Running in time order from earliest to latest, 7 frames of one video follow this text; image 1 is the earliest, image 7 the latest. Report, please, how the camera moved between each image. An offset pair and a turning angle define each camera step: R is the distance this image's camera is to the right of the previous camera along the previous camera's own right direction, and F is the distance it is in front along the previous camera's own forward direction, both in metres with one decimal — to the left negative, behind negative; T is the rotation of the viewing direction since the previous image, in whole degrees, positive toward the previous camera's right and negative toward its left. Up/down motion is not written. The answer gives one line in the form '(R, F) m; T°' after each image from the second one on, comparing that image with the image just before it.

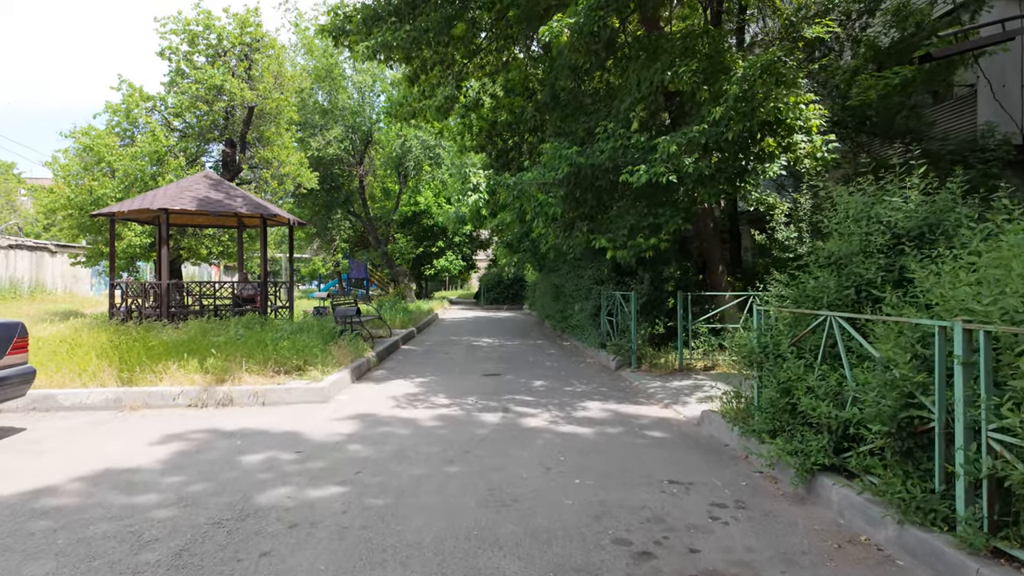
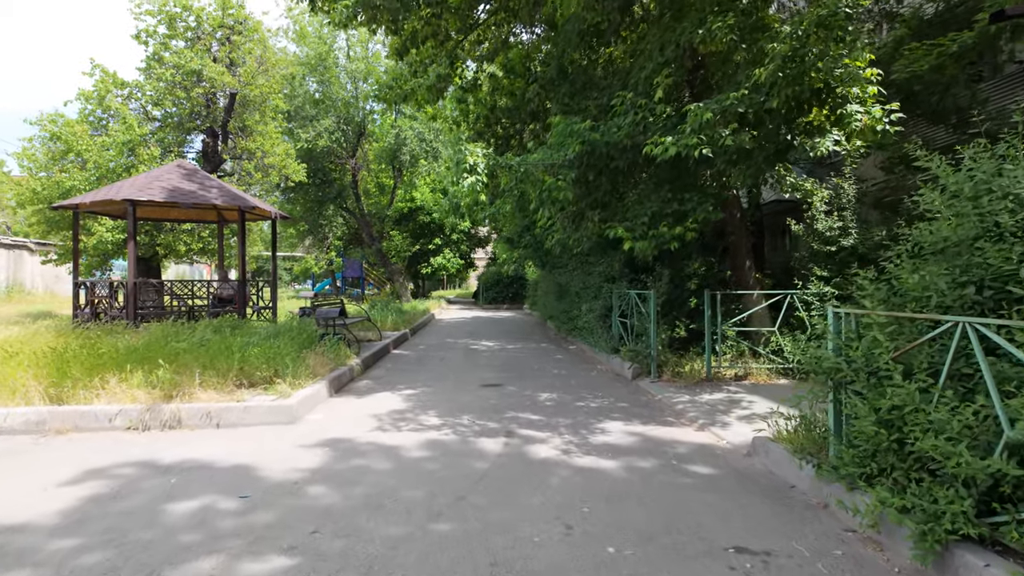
(-0.1, +1.4) m; 0°
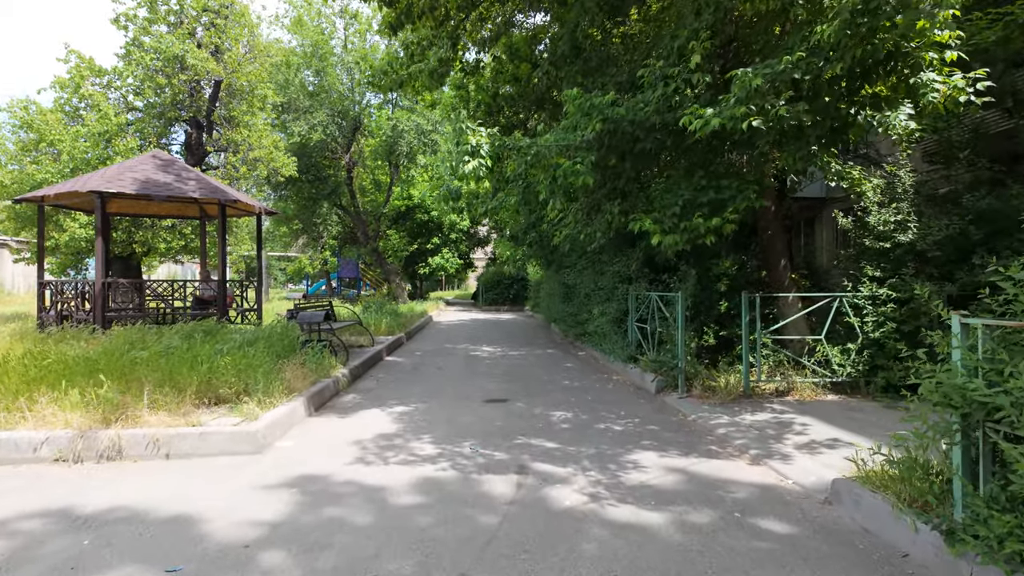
(-0.1, +1.2) m; 0°
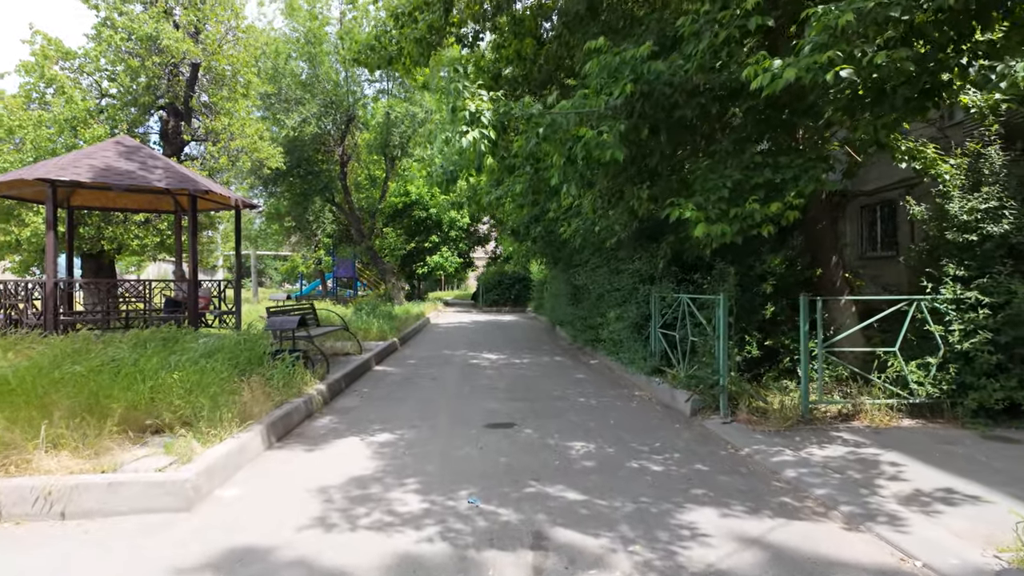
(-0.1, +1.4) m; 0°
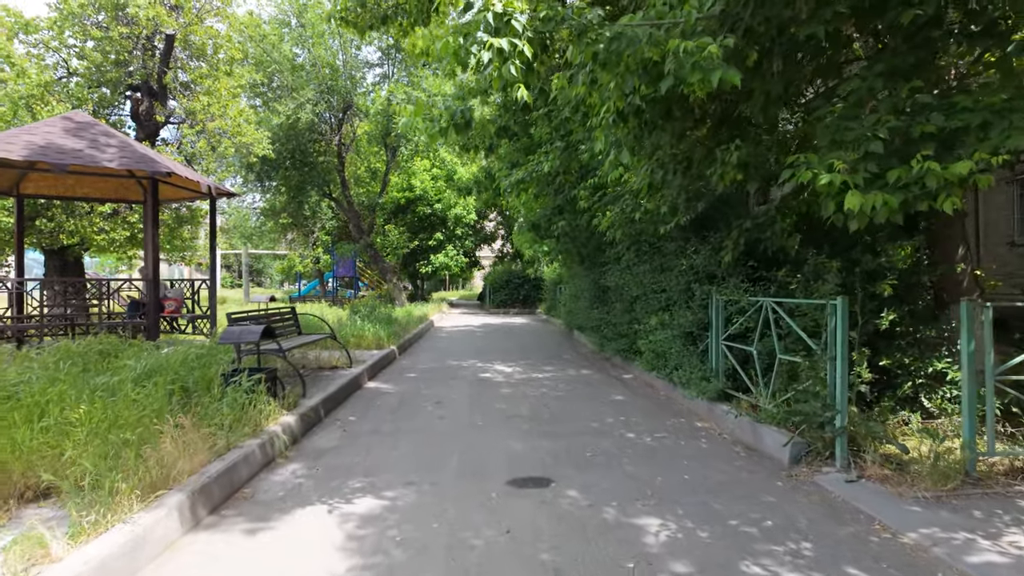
(-0.3, +2.0) m; 0°
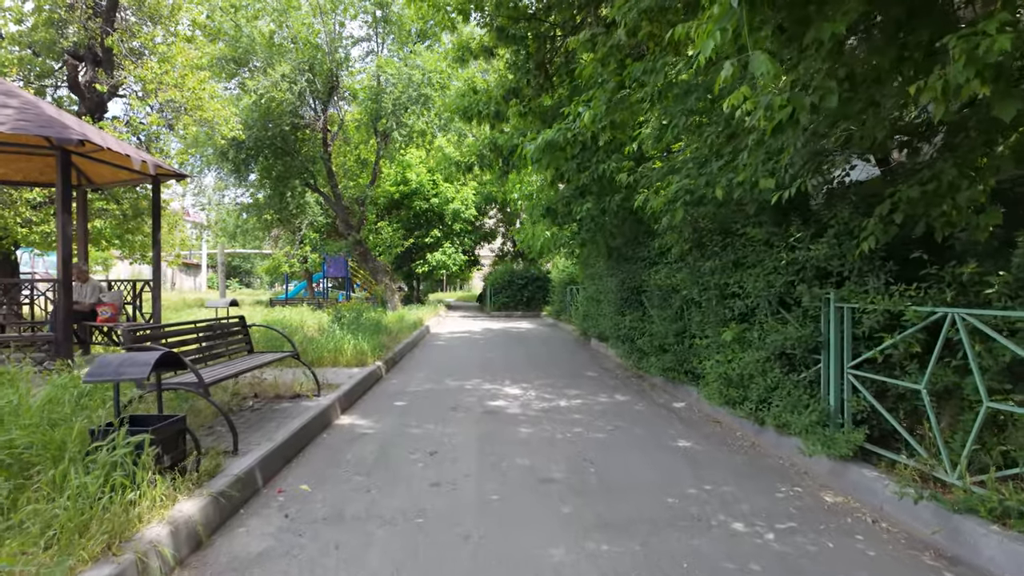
(-0.3, +2.4) m; 0°
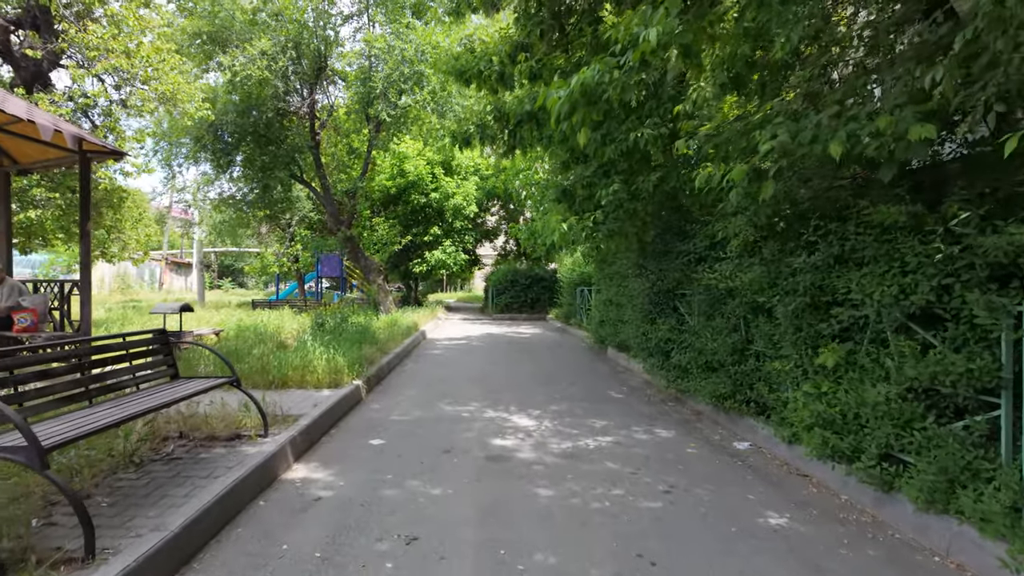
(-0.1, +1.9) m; 0°
